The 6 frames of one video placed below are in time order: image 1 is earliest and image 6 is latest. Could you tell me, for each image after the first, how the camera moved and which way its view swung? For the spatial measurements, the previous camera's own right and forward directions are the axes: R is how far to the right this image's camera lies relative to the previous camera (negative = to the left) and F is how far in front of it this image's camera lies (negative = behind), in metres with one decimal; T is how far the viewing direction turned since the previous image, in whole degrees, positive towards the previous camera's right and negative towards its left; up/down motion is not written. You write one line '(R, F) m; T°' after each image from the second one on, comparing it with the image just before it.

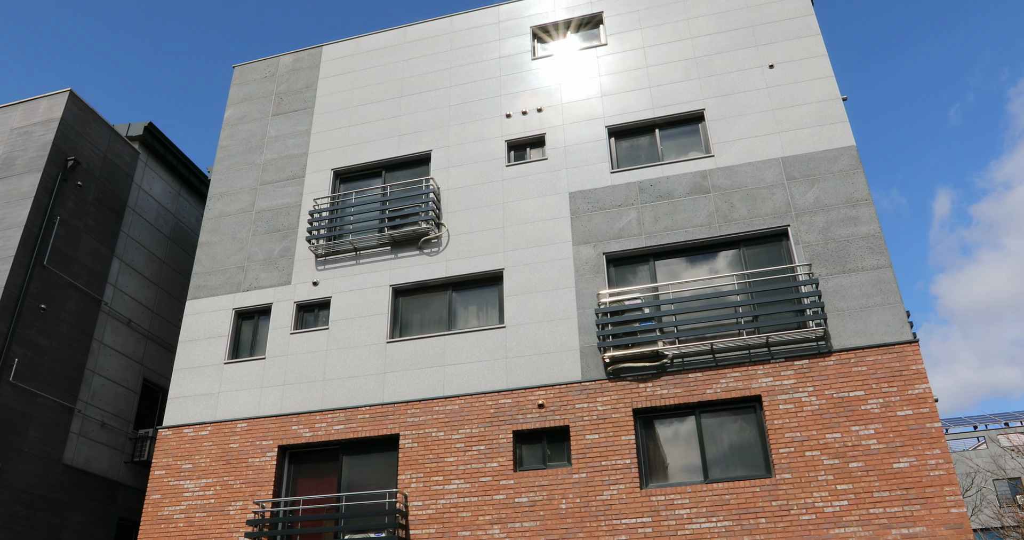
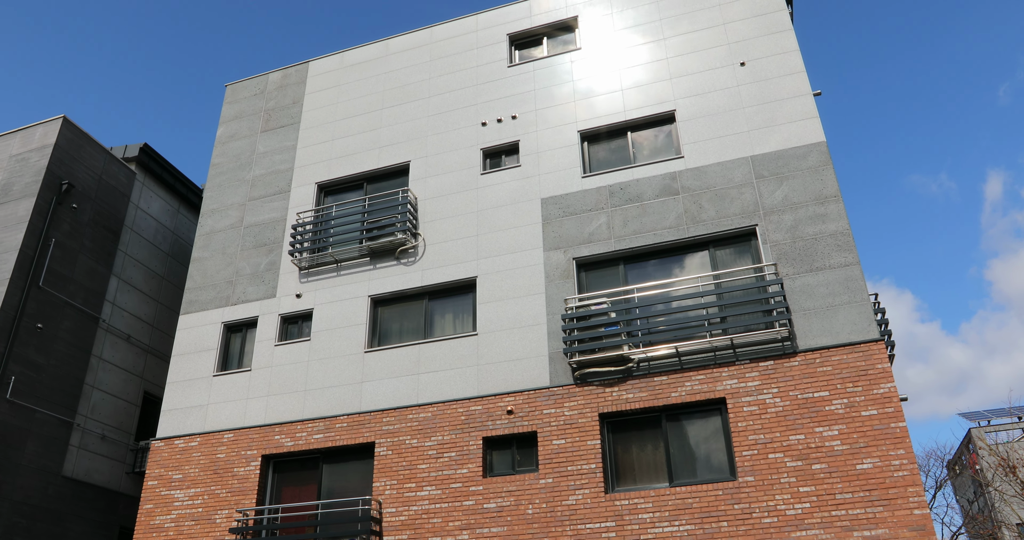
(+1.5, -0.1) m; -3°
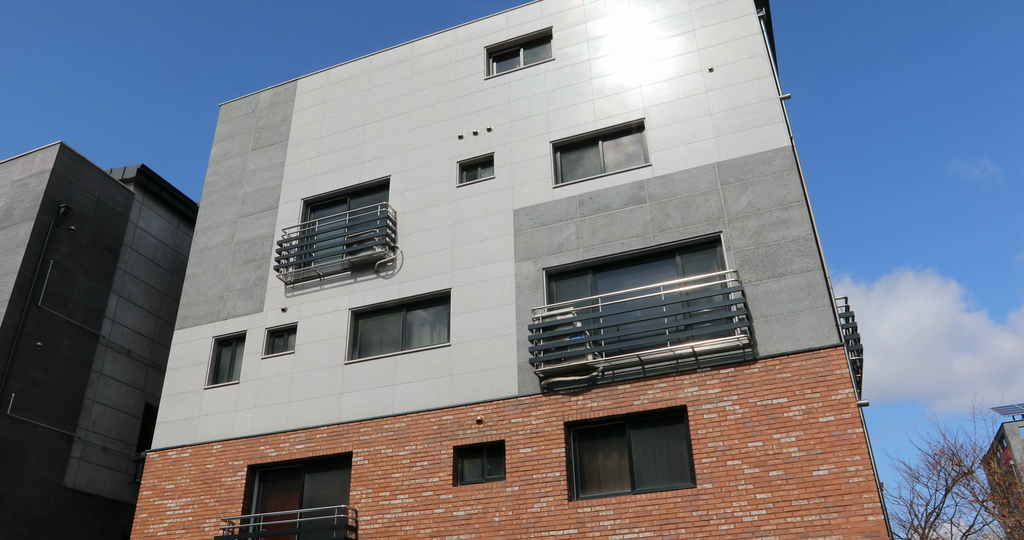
(+1.4, -0.3) m; -3°
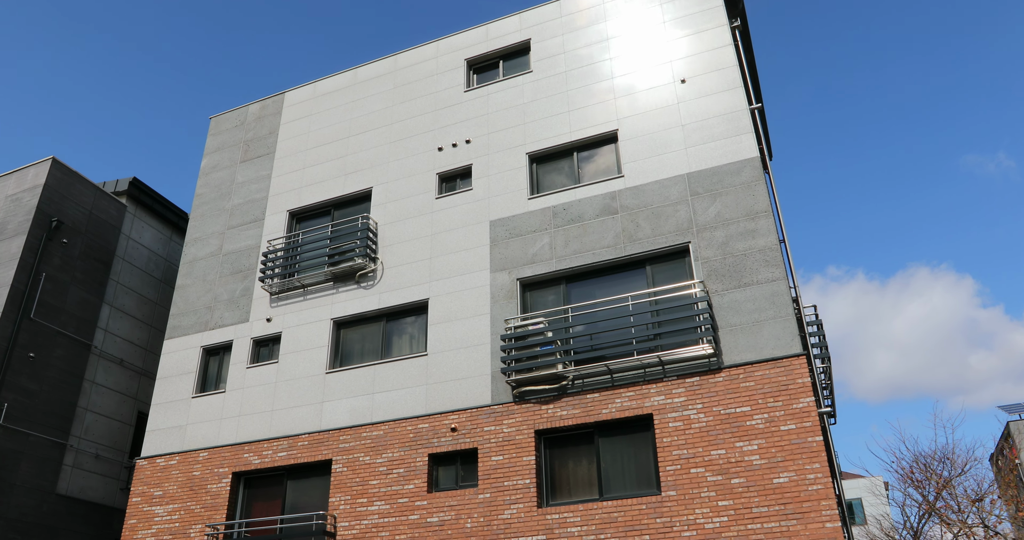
(+0.9, -0.3) m; -1°
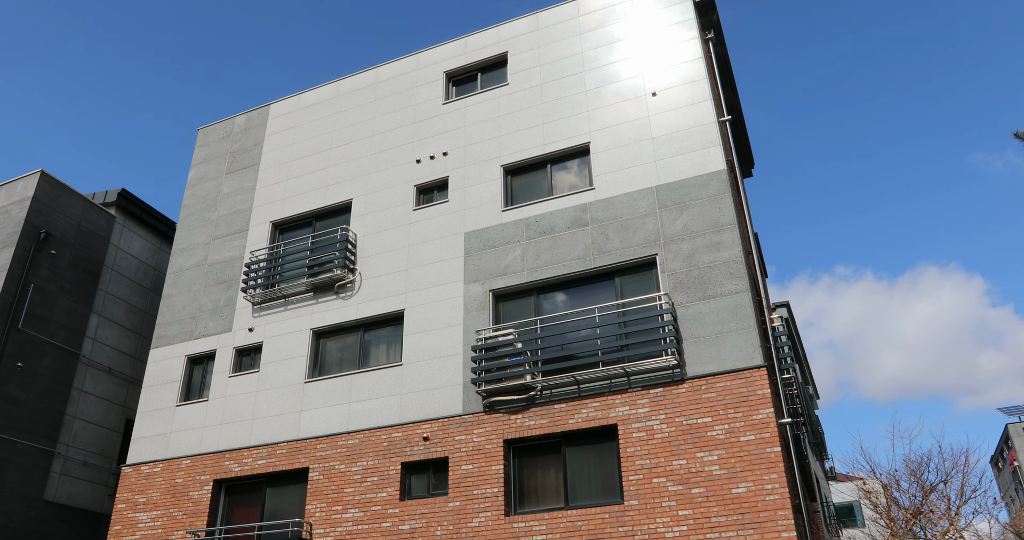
(+0.8, -0.3) m; -1°
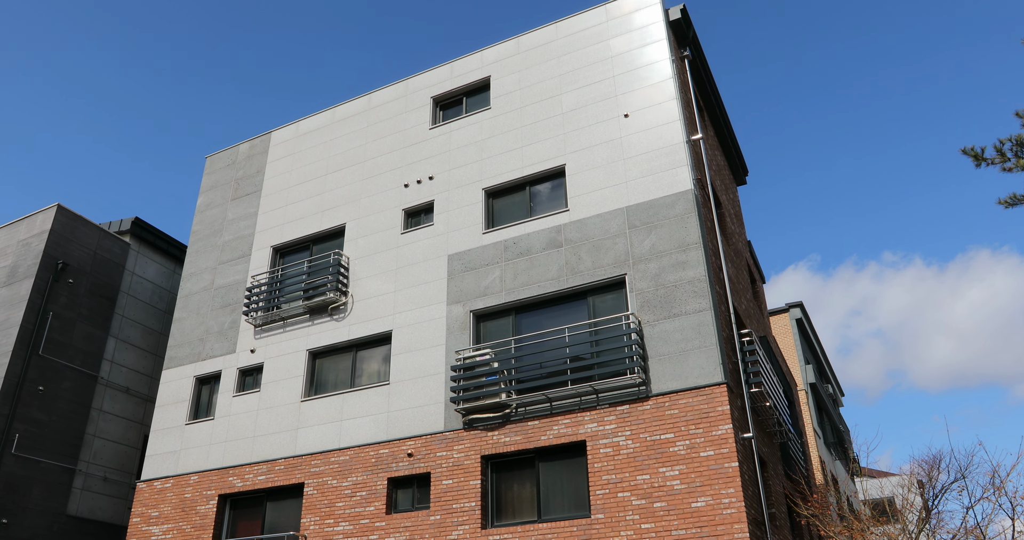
(+1.4, -0.7) m; -3°
